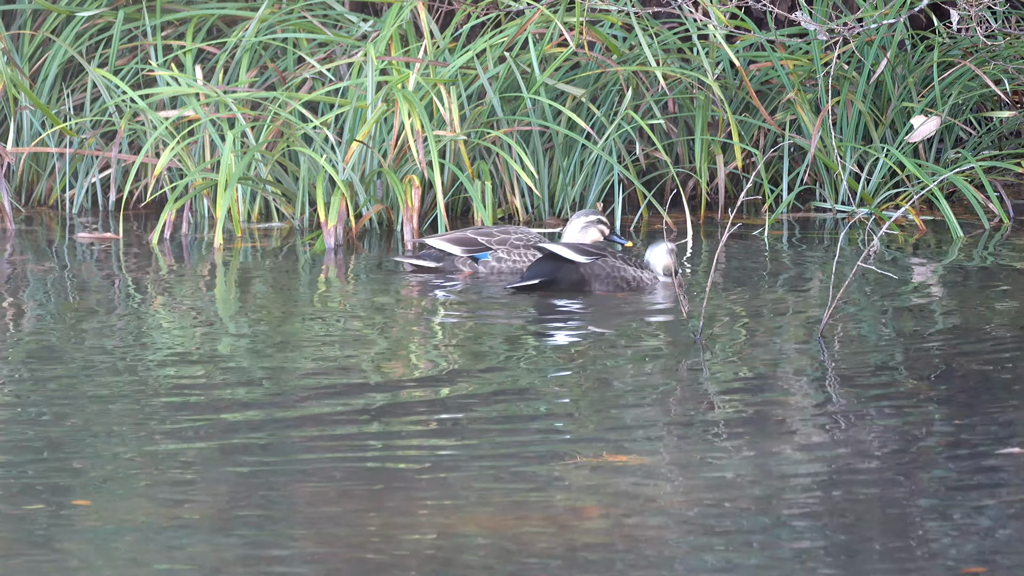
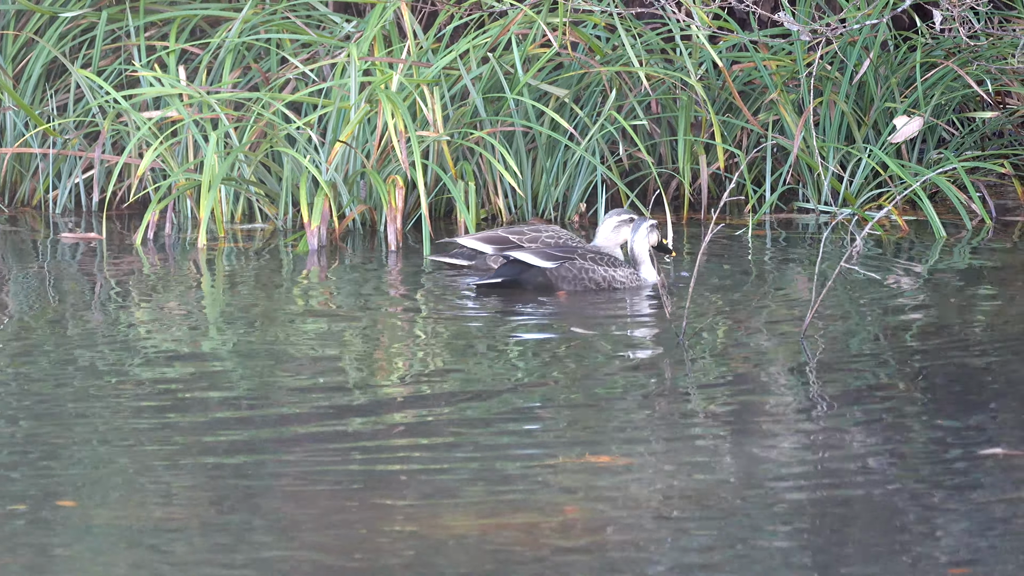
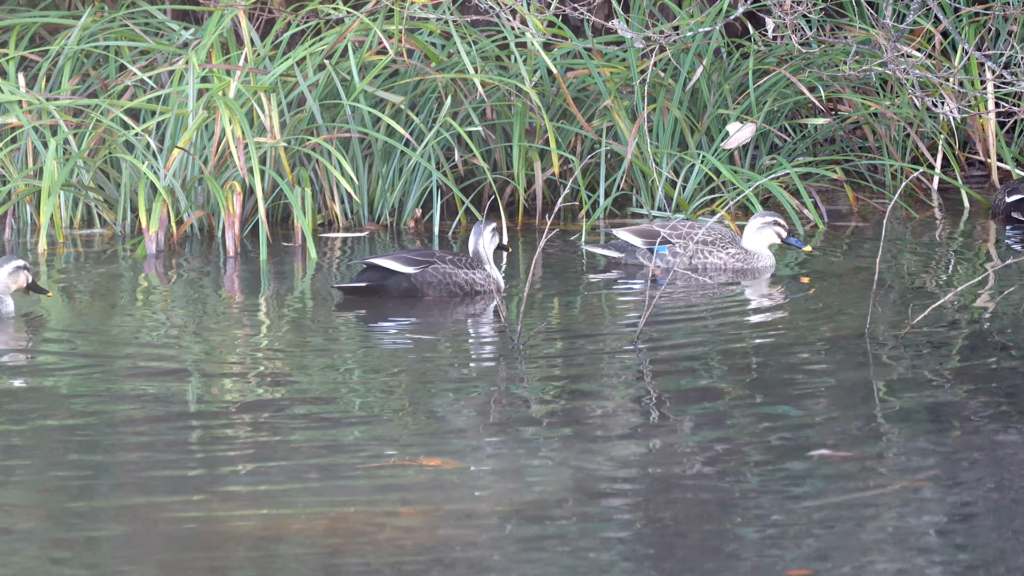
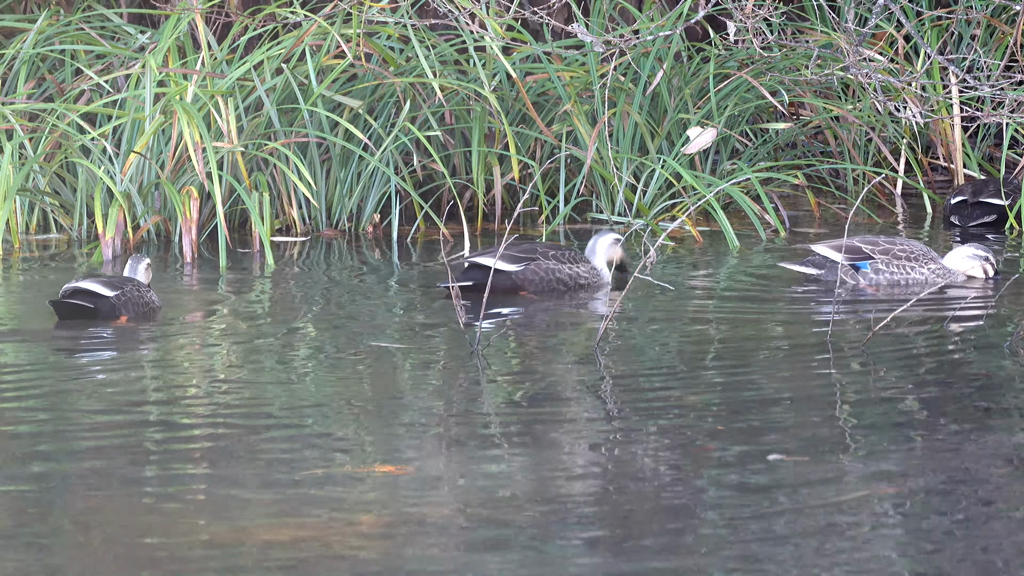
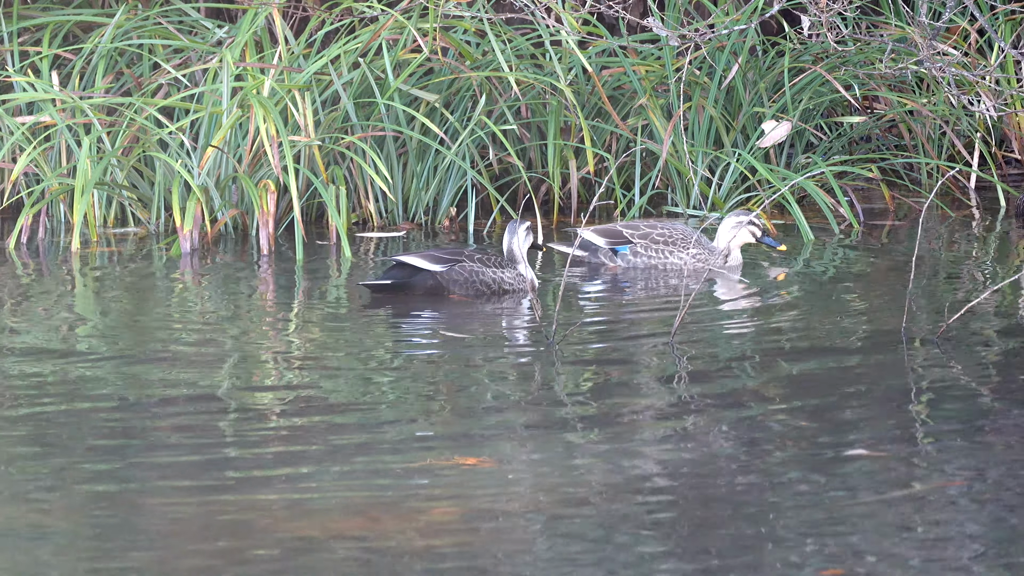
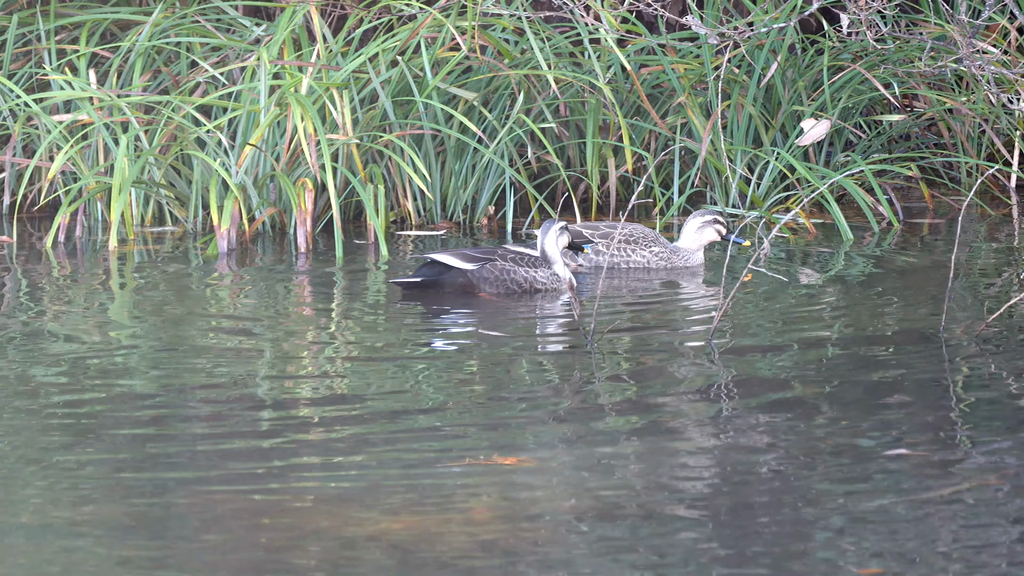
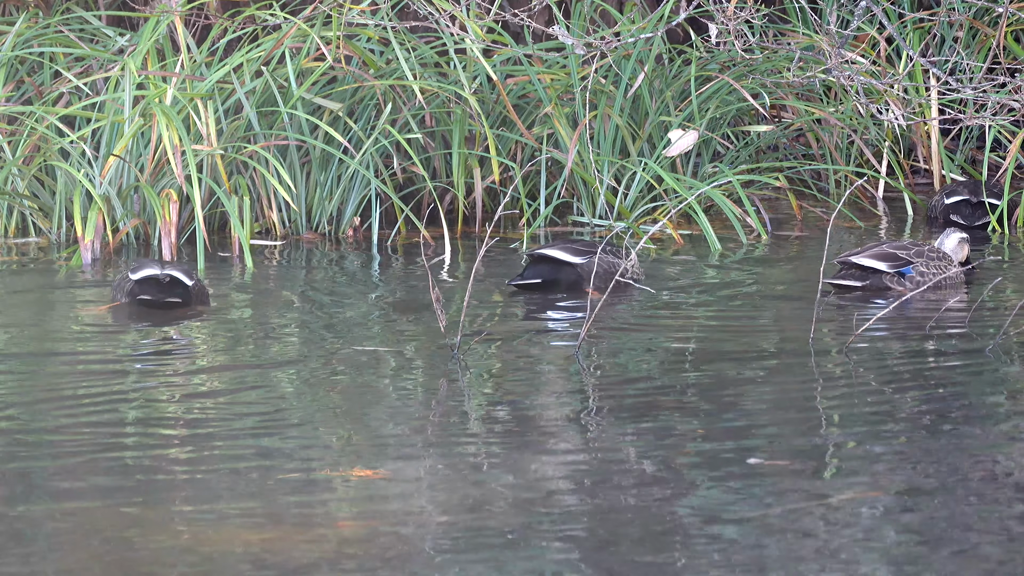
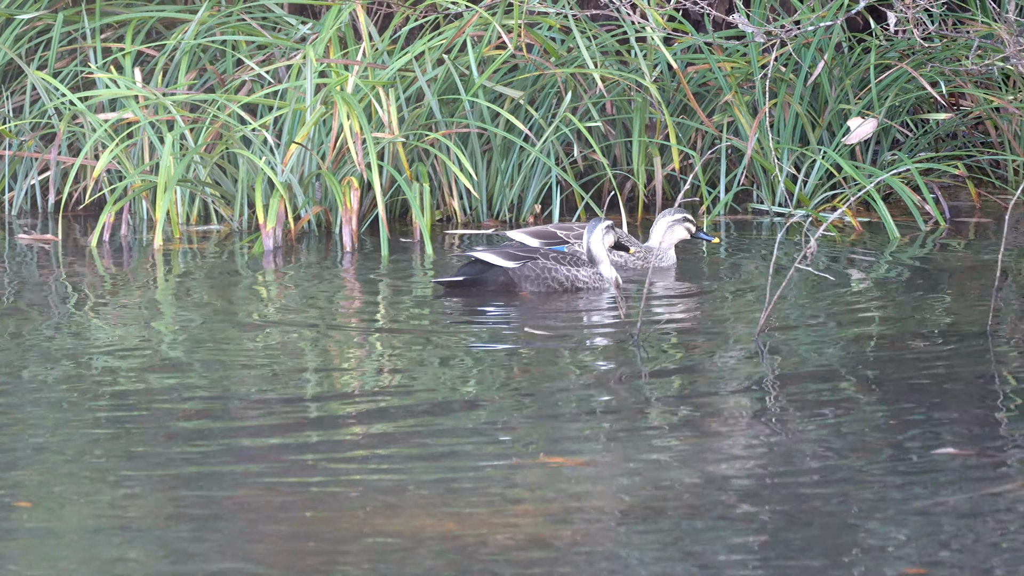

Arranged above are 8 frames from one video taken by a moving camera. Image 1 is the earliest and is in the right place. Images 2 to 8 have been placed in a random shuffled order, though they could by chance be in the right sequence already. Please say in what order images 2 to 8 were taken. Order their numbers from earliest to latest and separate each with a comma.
2, 8, 6, 5, 3, 4, 7
